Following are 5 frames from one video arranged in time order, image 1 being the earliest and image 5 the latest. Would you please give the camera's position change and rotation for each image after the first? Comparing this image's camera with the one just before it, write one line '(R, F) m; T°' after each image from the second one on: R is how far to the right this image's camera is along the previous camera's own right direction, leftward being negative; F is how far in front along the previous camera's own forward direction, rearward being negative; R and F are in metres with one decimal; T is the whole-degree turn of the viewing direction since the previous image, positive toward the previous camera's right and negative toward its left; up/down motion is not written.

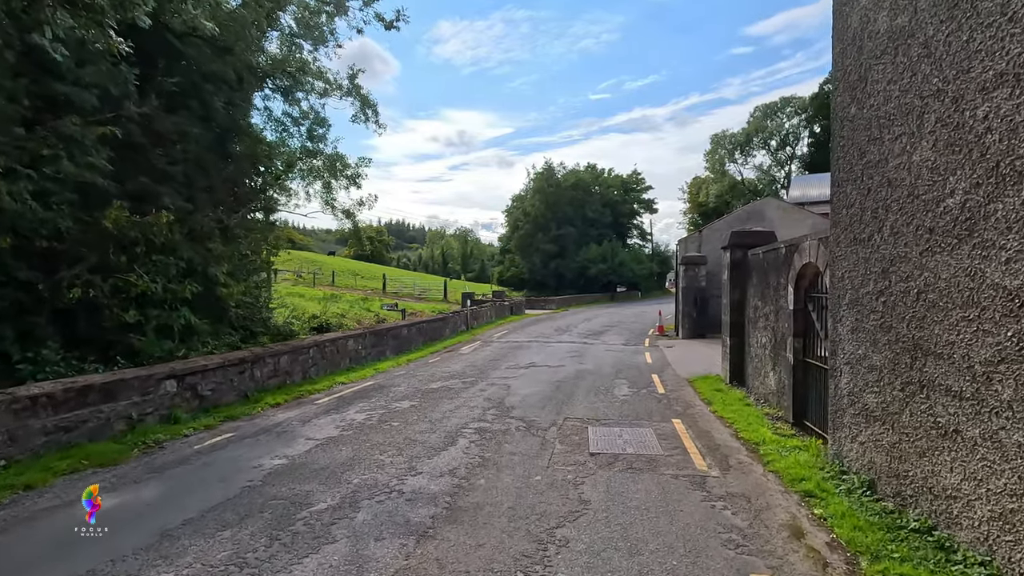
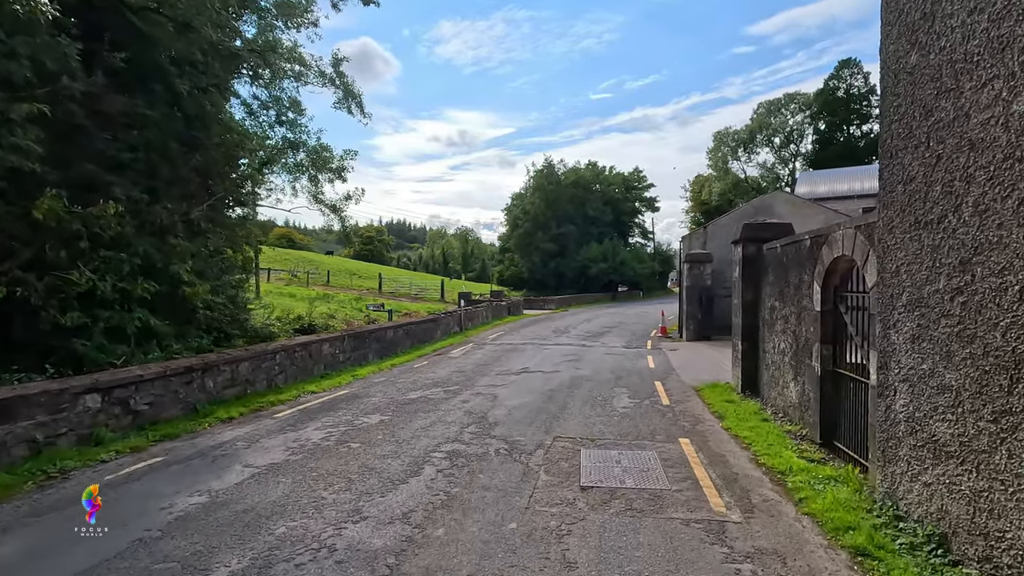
(+0.3, +1.1) m; 0°
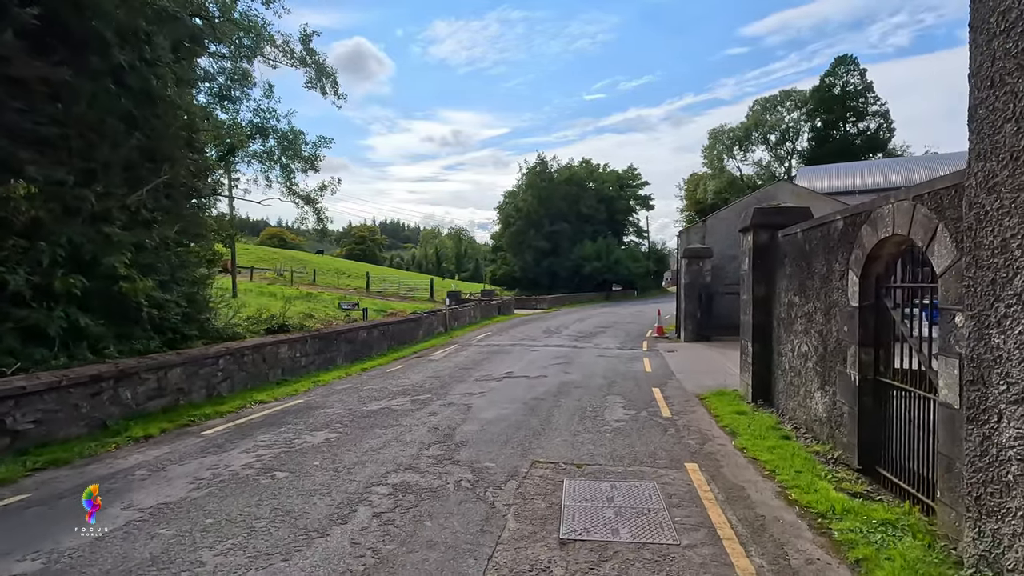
(+0.3, +1.3) m; +1°
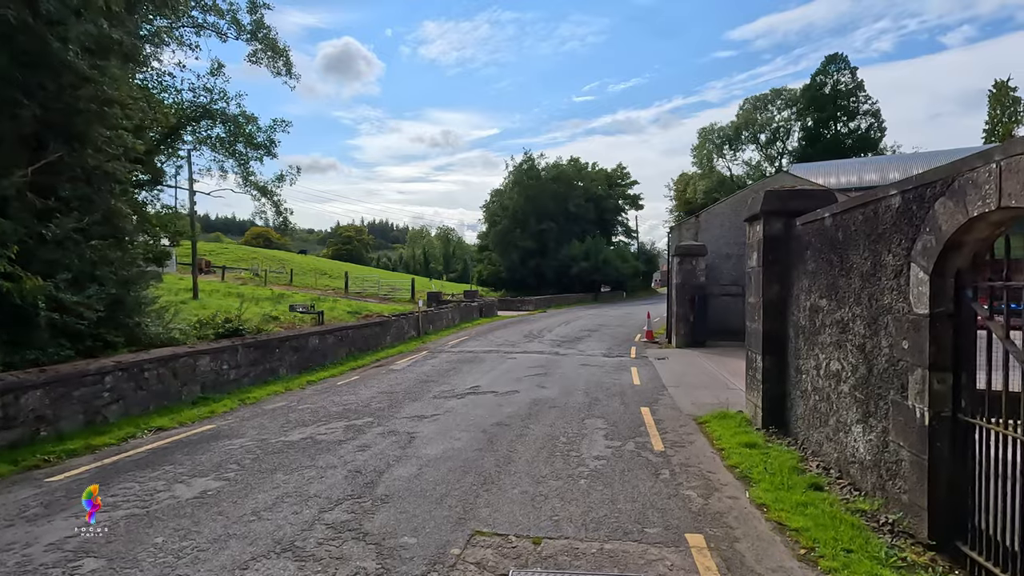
(+0.4, +1.6) m; +1°
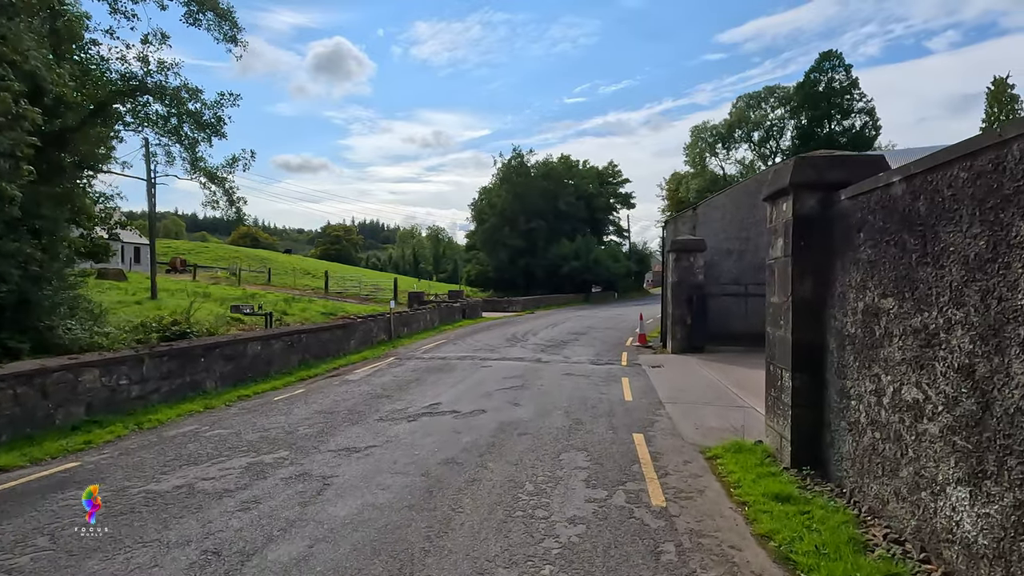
(+0.4, +1.7) m; +1°
